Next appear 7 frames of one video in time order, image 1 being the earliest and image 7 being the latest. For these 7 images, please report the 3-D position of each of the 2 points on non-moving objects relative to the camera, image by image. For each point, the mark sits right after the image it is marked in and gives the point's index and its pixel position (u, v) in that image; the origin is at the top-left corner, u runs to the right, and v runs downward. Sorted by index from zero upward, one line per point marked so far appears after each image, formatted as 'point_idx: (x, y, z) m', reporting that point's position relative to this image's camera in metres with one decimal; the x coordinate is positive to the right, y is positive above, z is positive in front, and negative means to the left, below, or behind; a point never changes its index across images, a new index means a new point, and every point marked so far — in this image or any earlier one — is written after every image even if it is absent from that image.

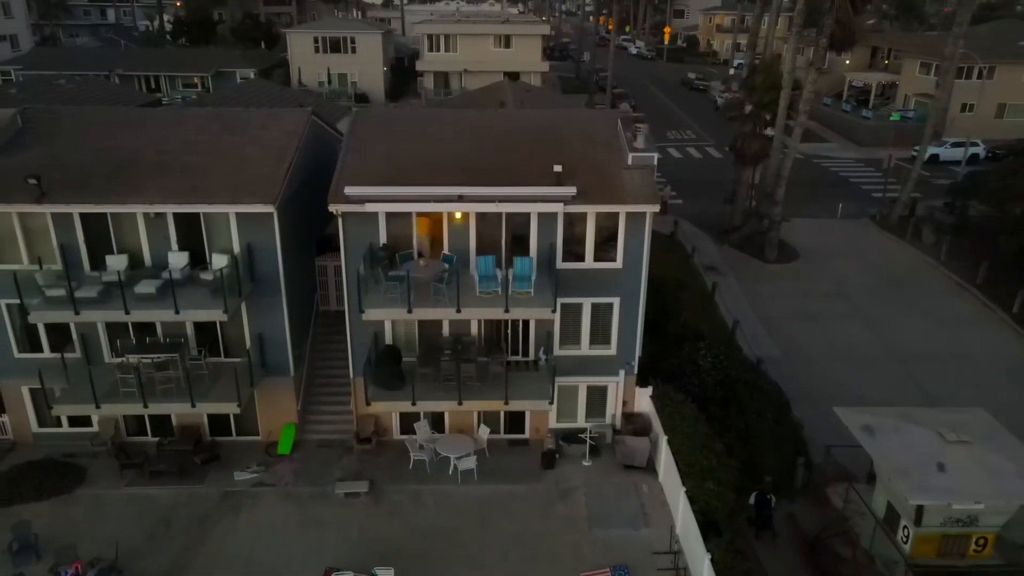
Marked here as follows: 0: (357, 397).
0: (-3.2, -2.3, +17.5) m
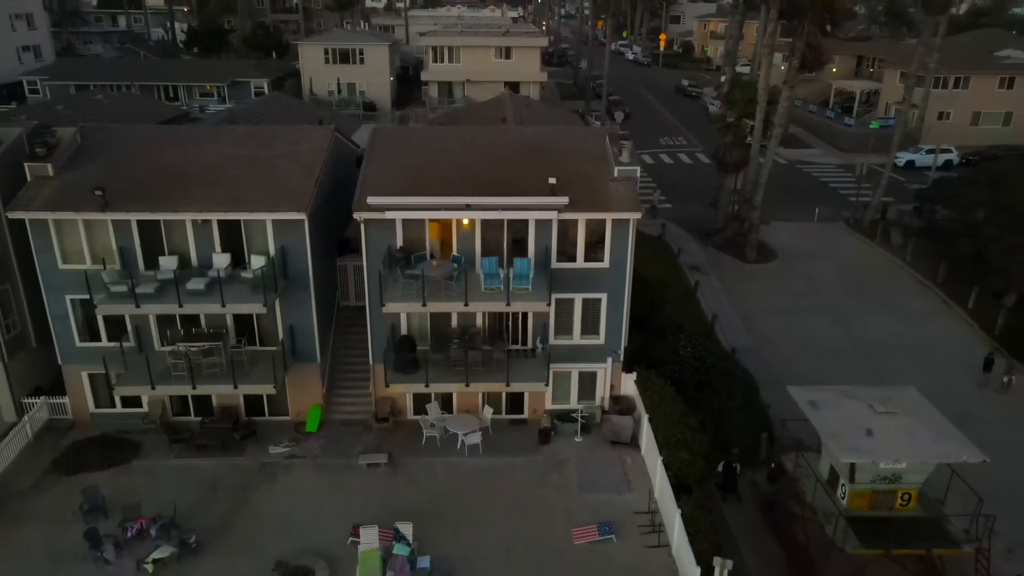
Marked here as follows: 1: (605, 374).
0: (-3.2, -2.3, +19.9) m
1: (+2.3, -2.1, +19.9) m
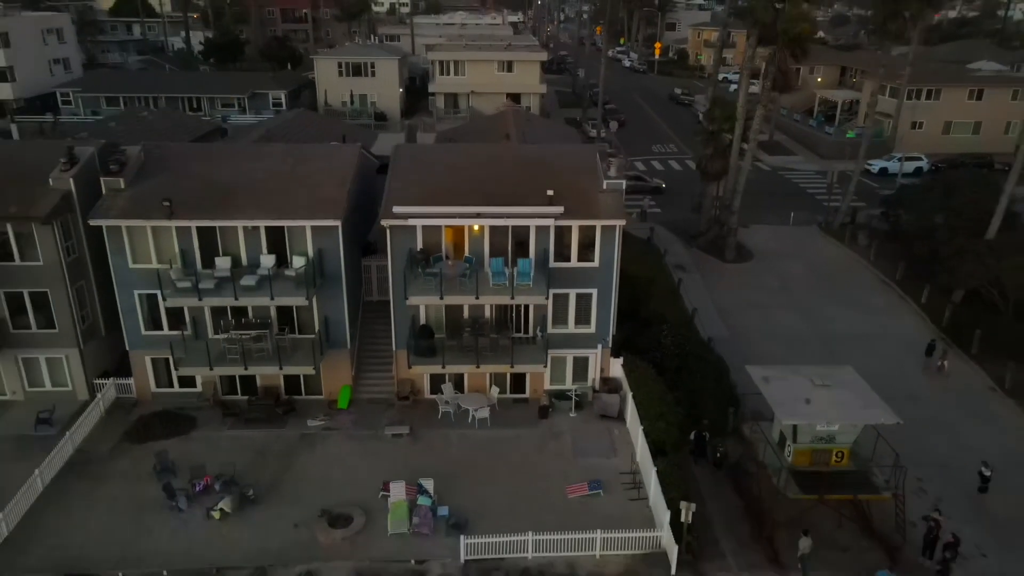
0: (-3.1, -2.2, +23.1) m
1: (+2.4, -2.0, +23.1) m
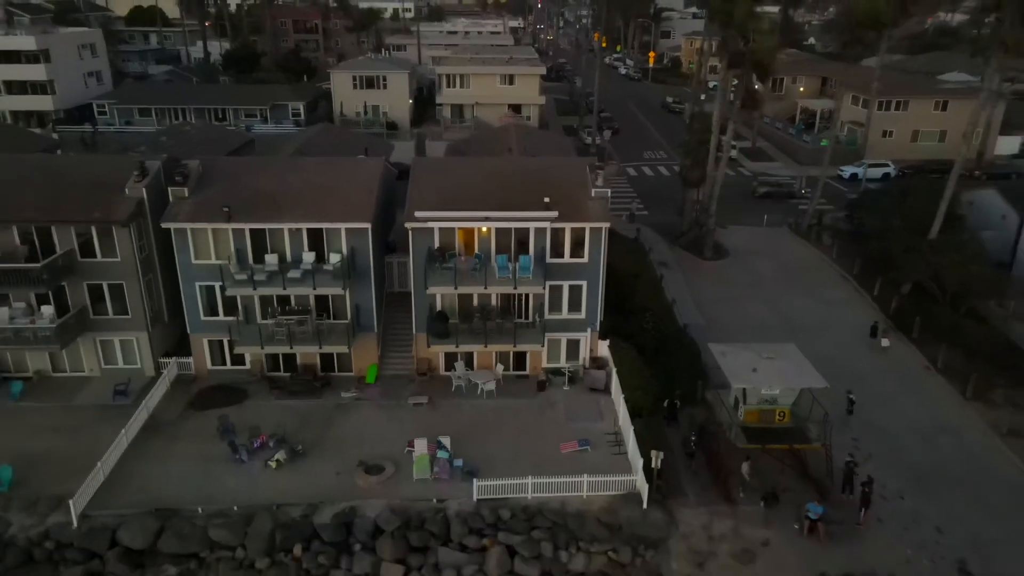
0: (-3.0, -1.9, +27.1) m
1: (+2.5, -1.7, +27.1) m
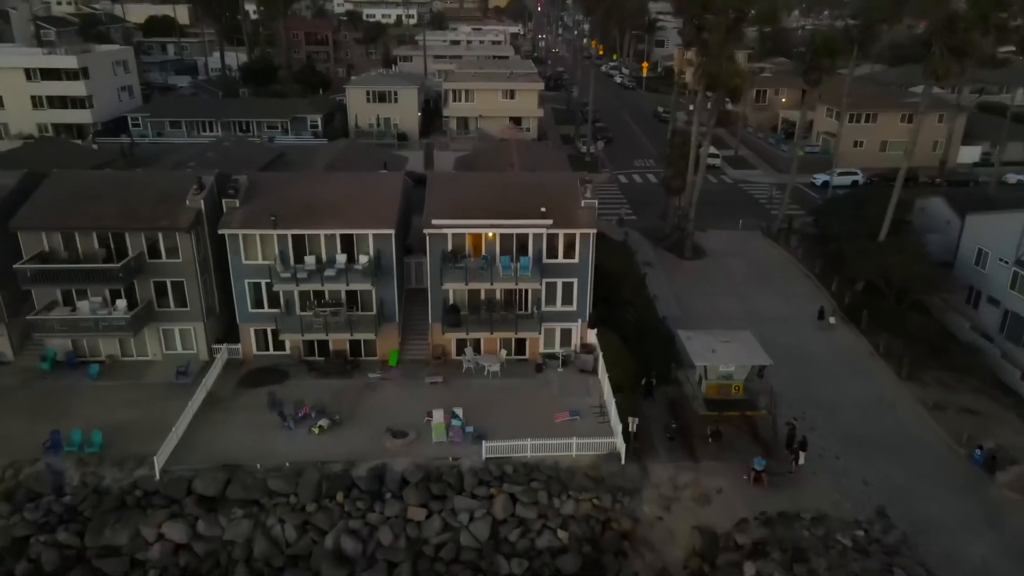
0: (-3.0, -1.8, +31.8) m
1: (+2.5, -1.6, +31.7) m
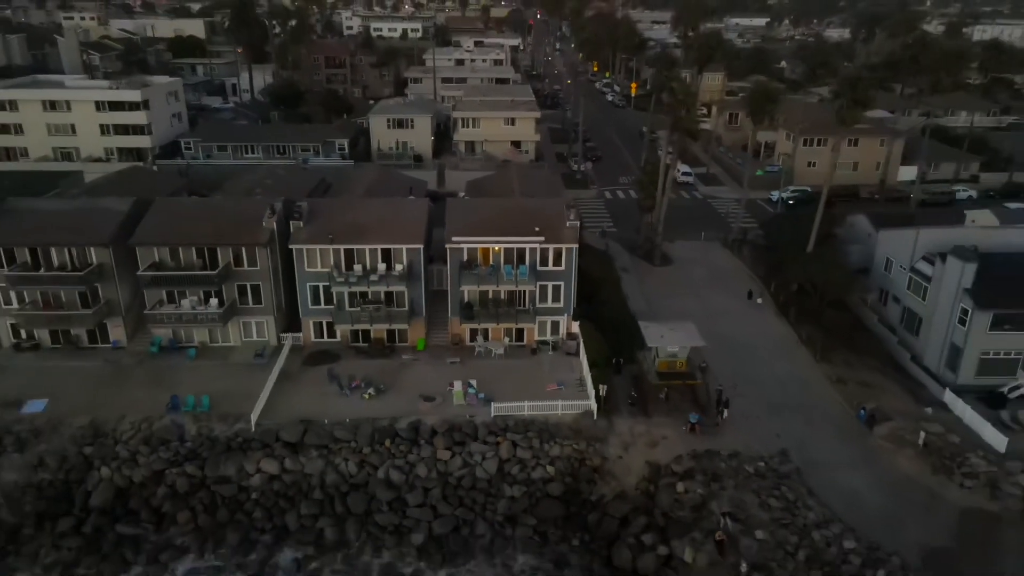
0: (-2.9, -1.9, +40.8) m
1: (+2.6, -1.7, +40.8) m
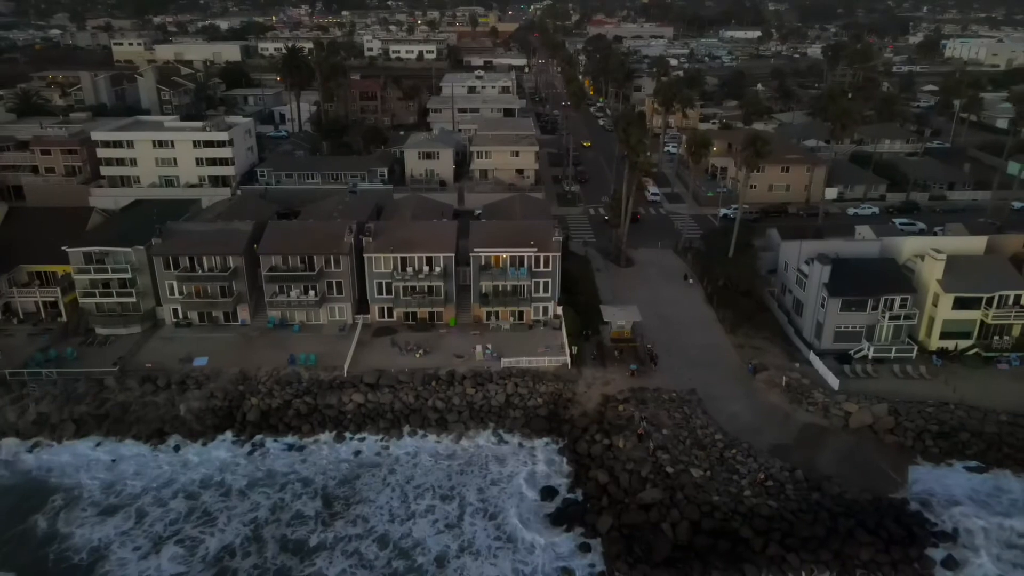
0: (-2.7, -1.5, +58.9) m
1: (+2.8, -1.3, +58.8) m
